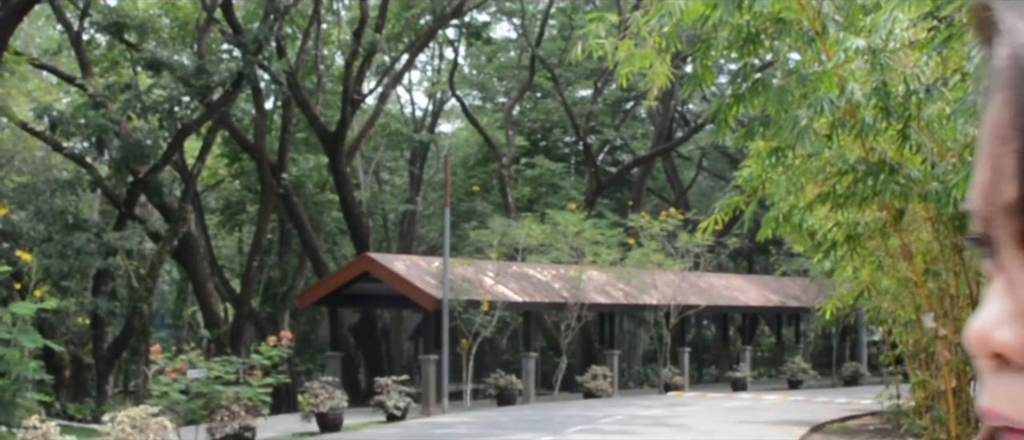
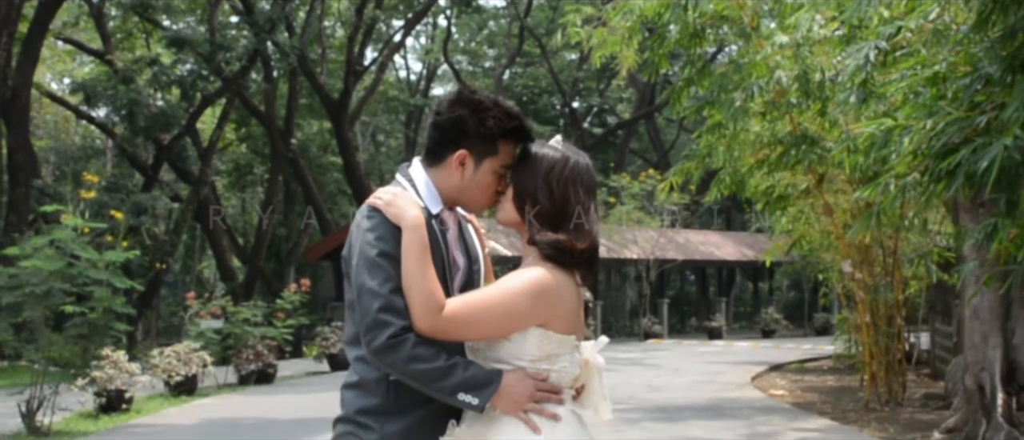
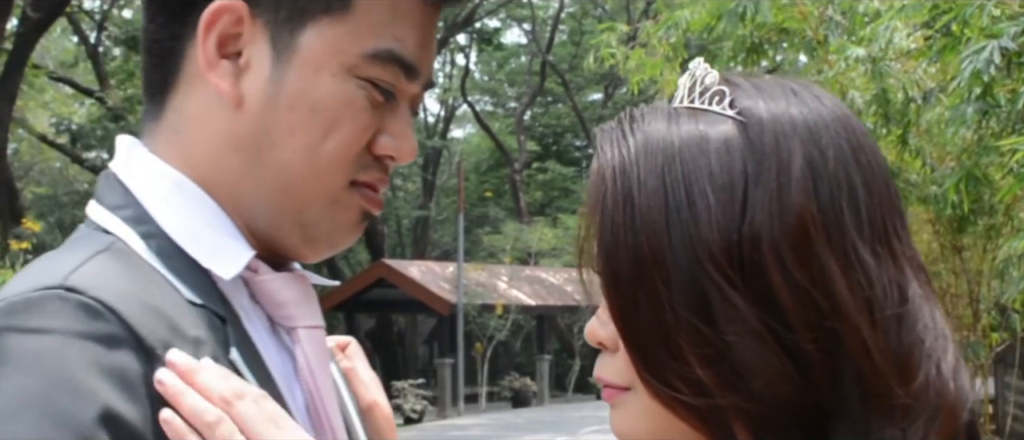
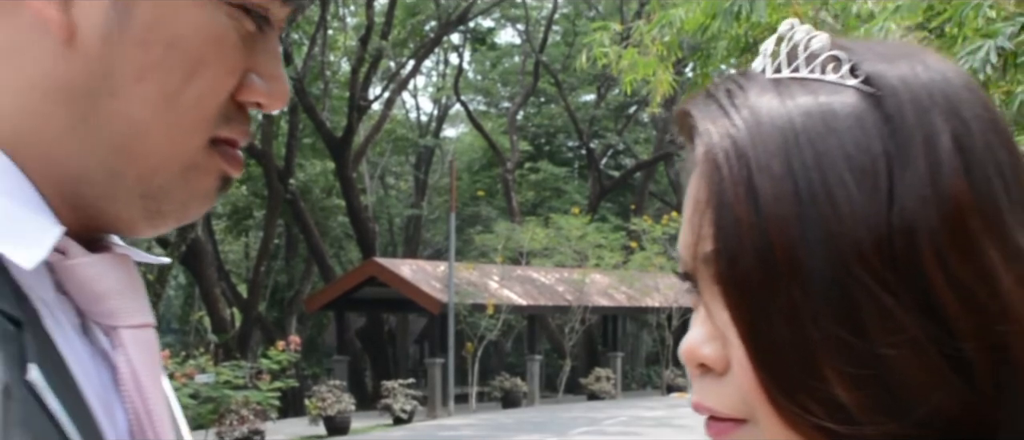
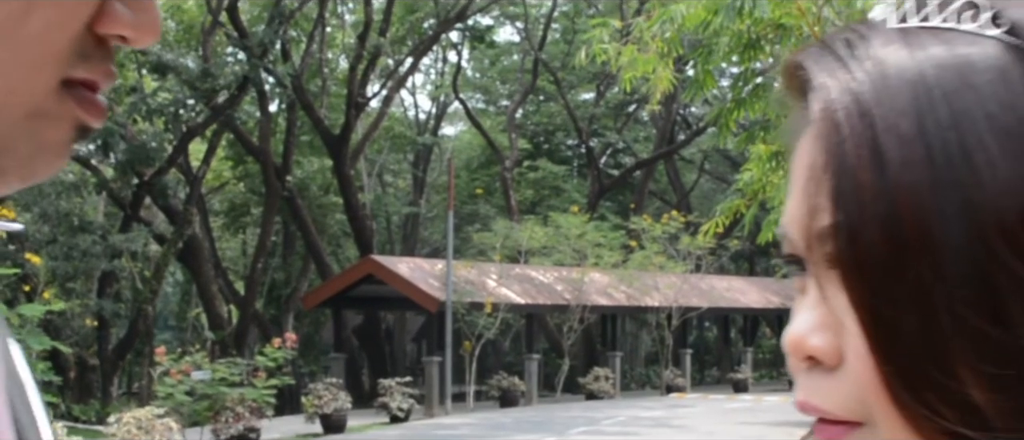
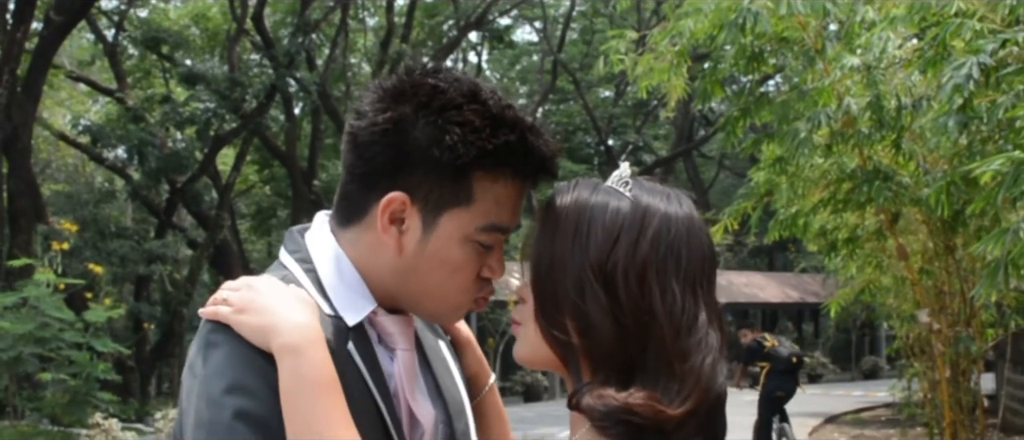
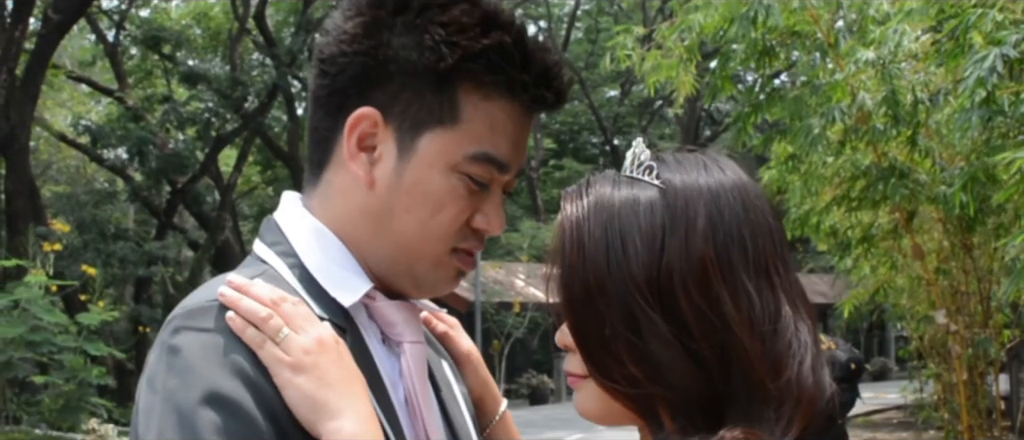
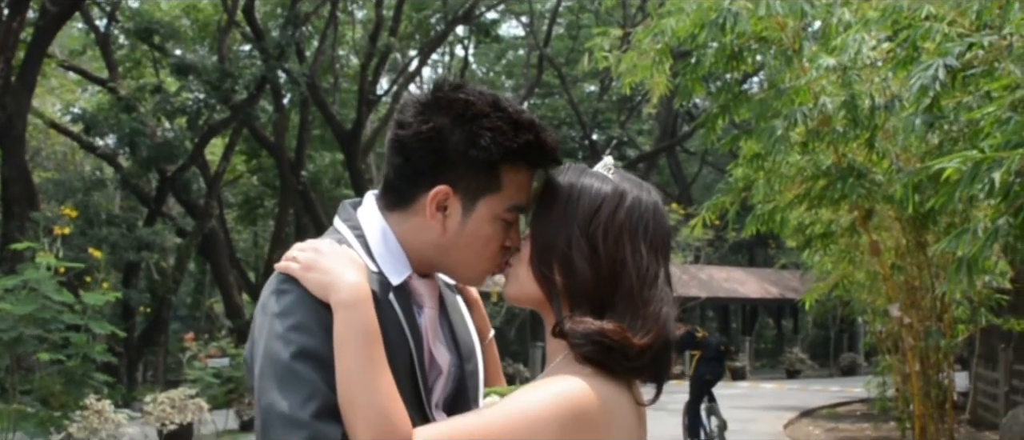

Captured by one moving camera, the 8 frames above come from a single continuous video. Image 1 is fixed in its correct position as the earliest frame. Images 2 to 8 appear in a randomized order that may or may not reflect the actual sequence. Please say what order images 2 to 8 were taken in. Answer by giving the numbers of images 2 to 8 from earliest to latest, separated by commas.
5, 4, 3, 7, 6, 8, 2
